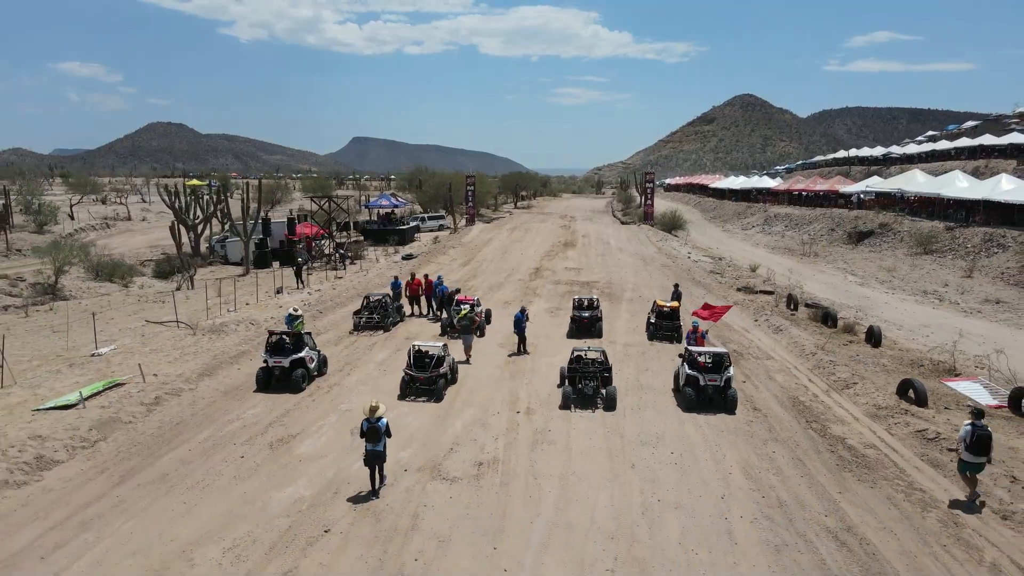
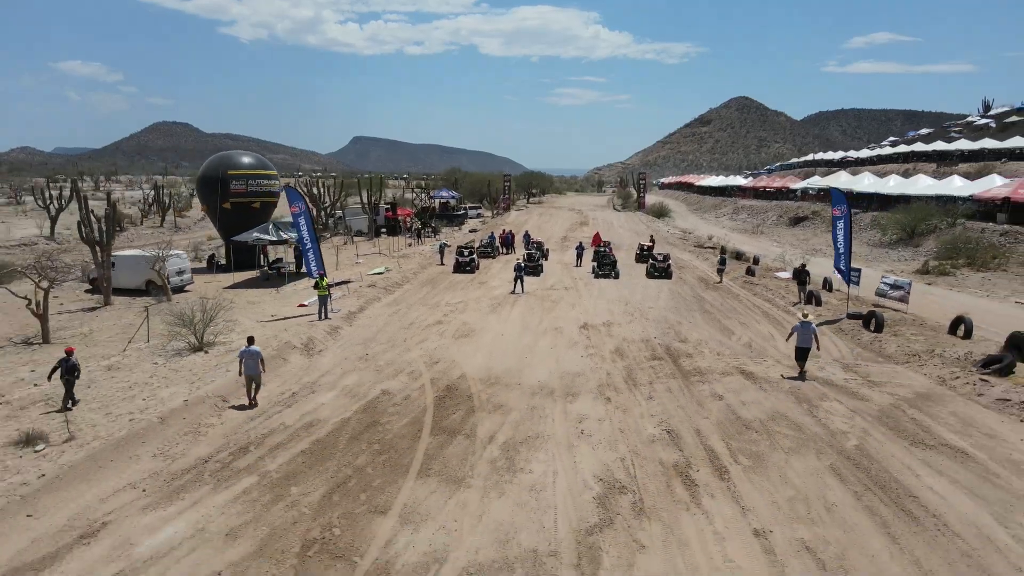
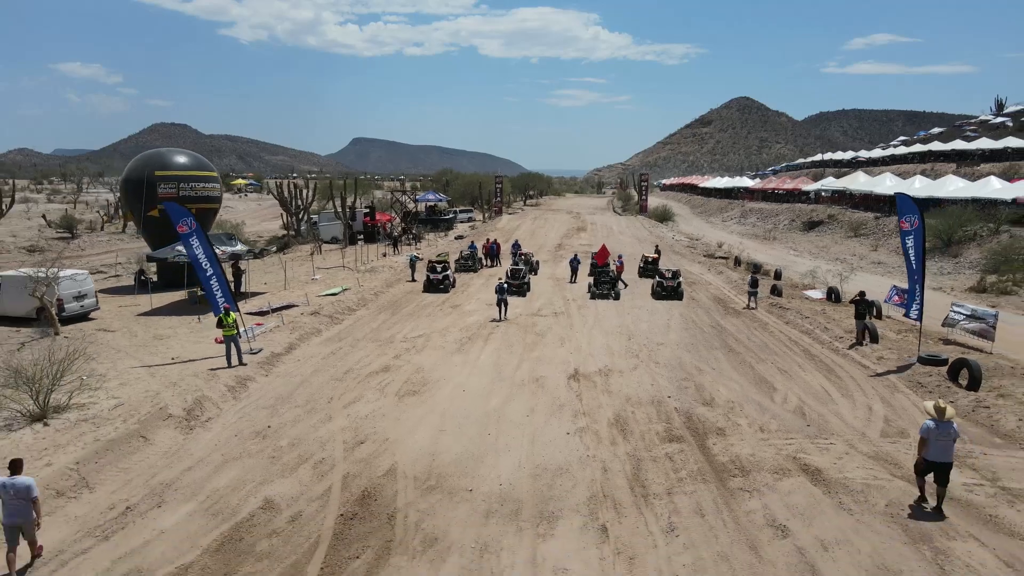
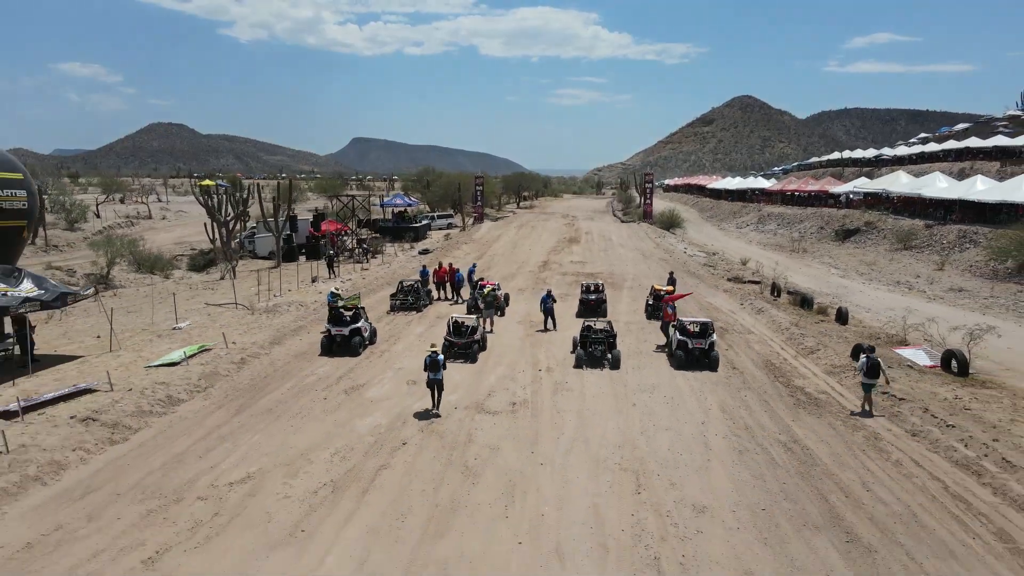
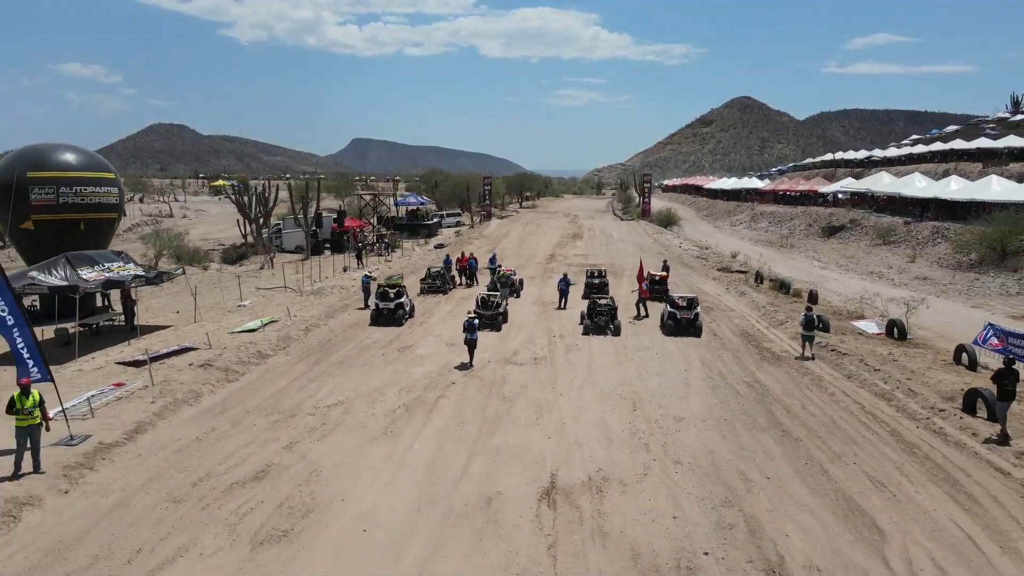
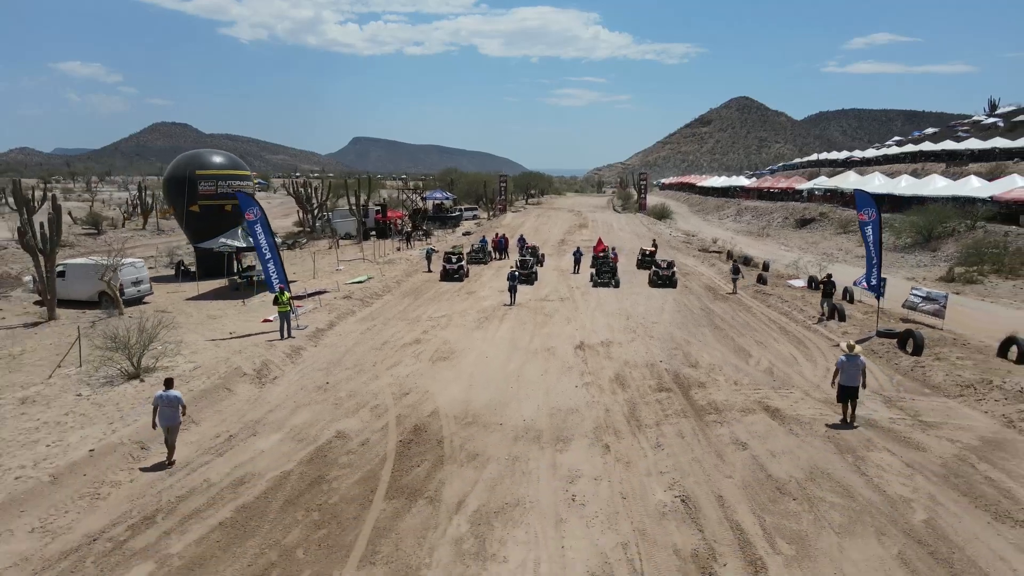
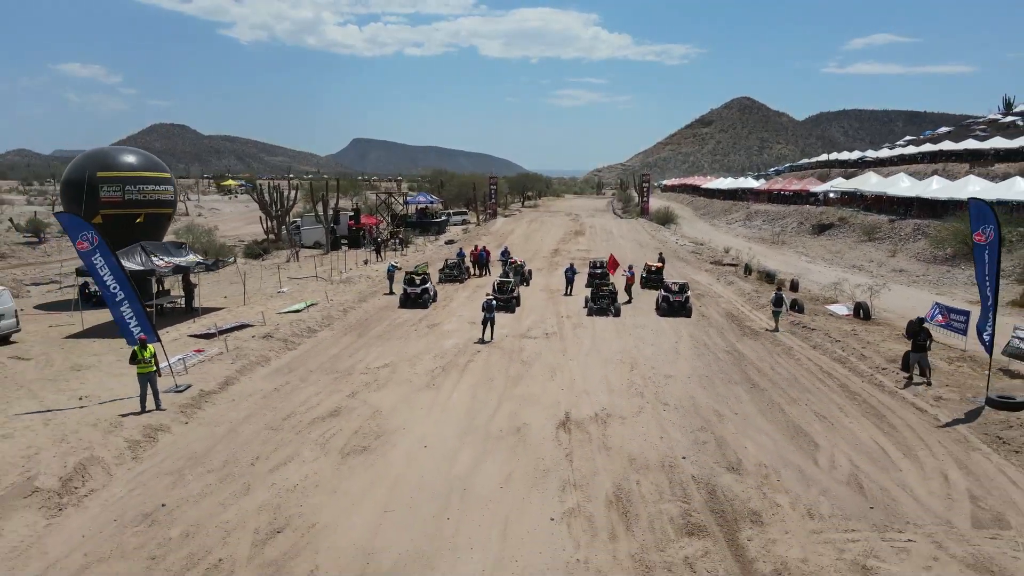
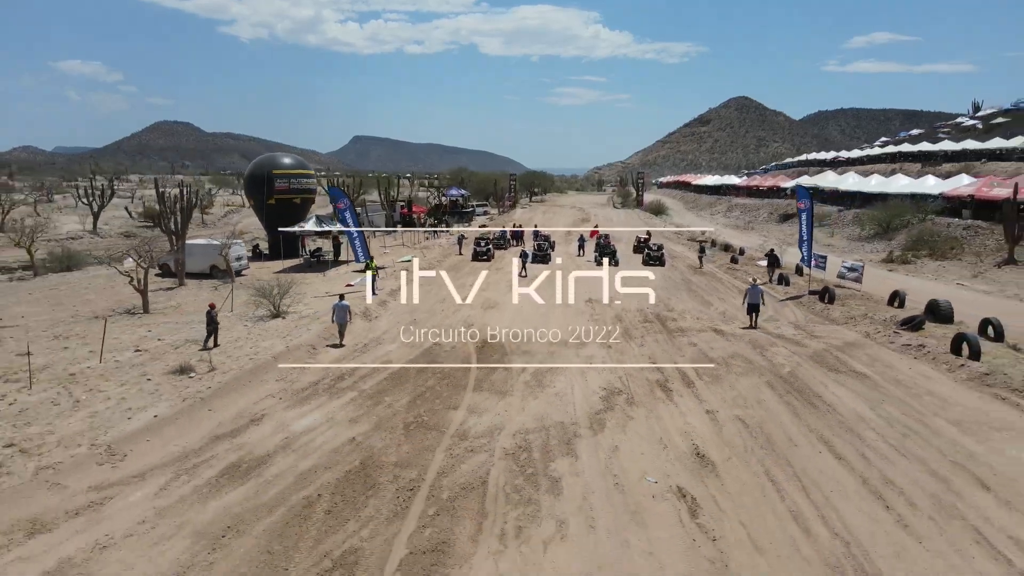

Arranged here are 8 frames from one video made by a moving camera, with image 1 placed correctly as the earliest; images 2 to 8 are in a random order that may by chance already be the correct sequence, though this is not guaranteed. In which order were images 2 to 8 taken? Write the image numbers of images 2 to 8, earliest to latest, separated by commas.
4, 5, 7, 3, 6, 2, 8
